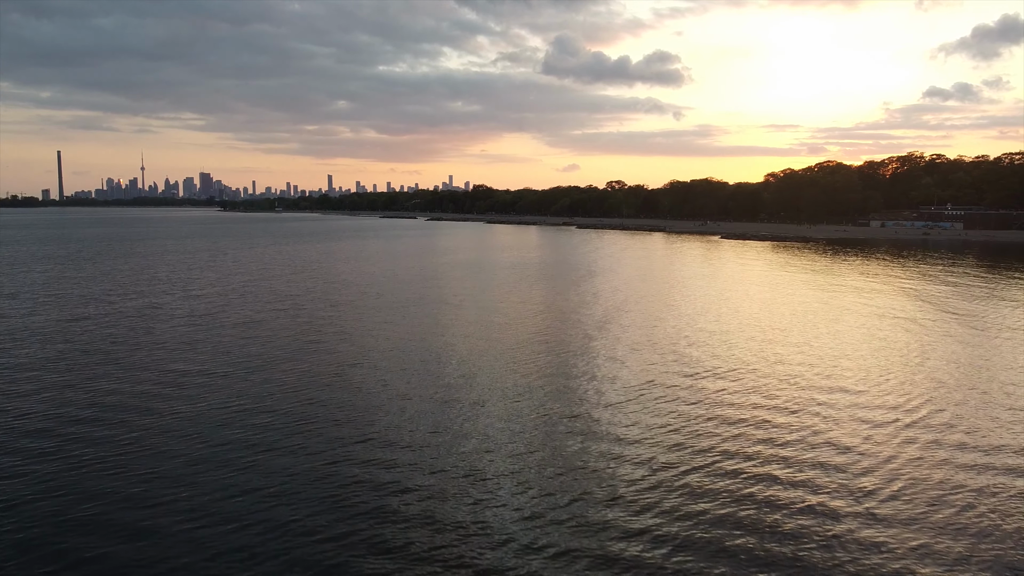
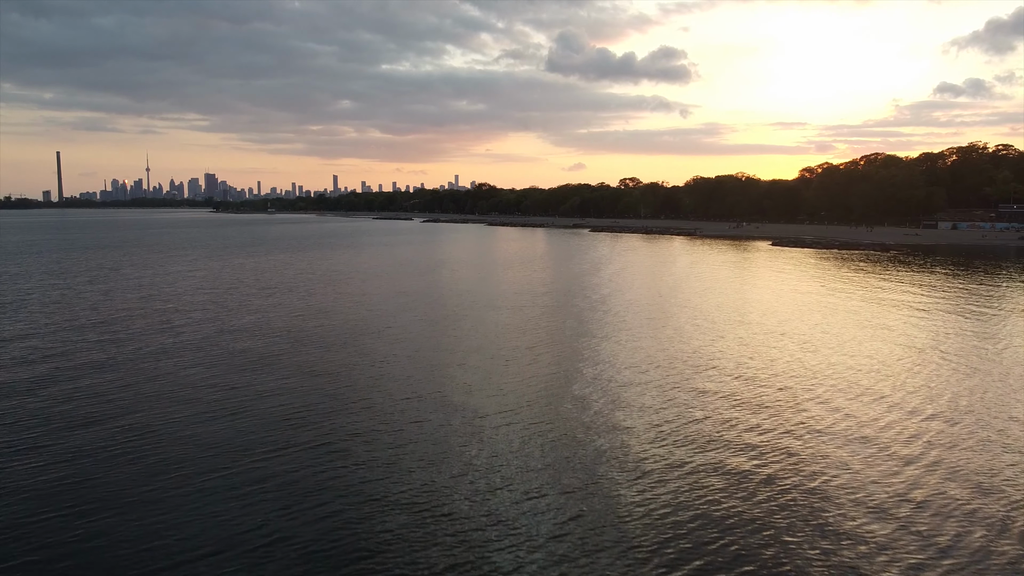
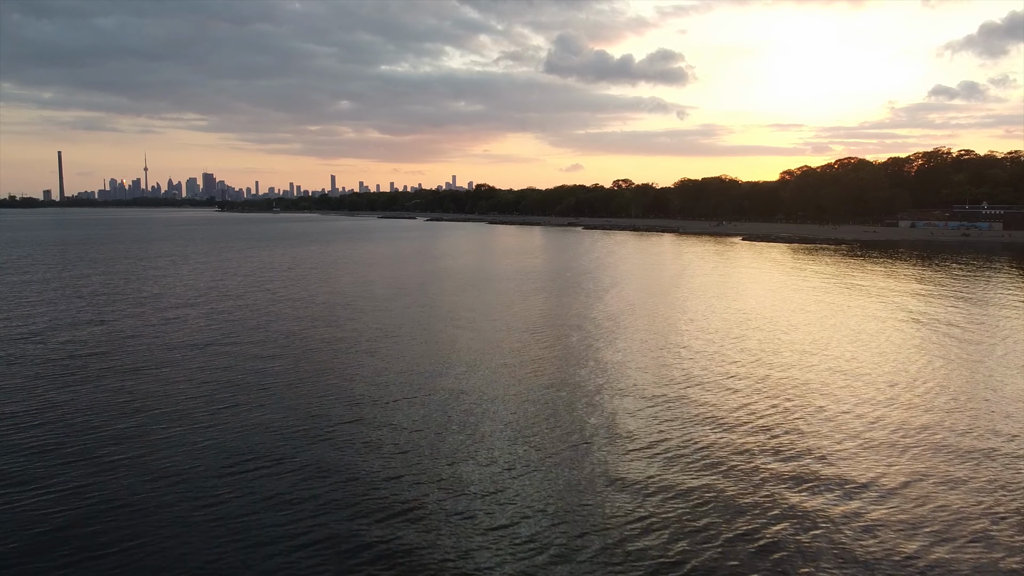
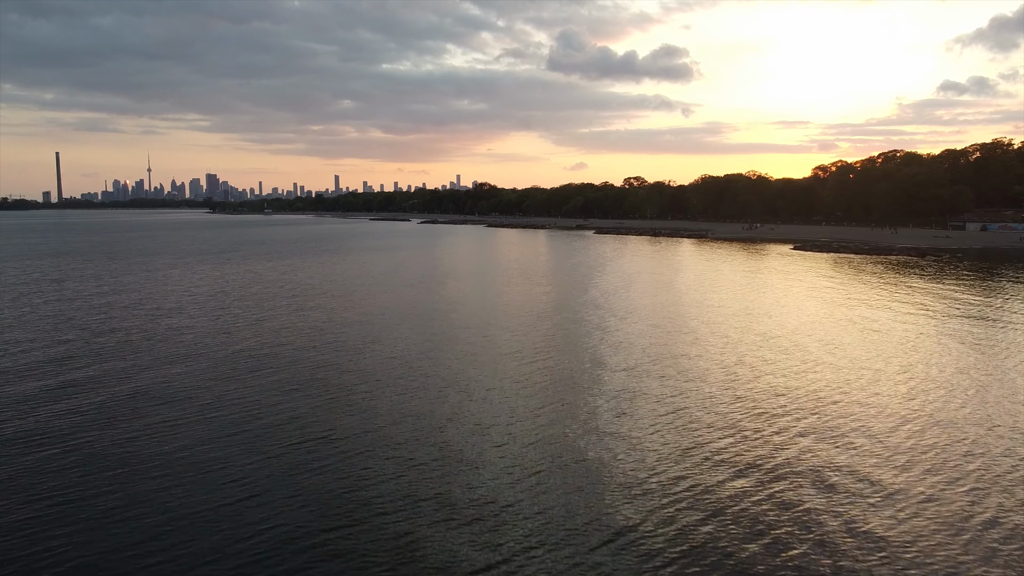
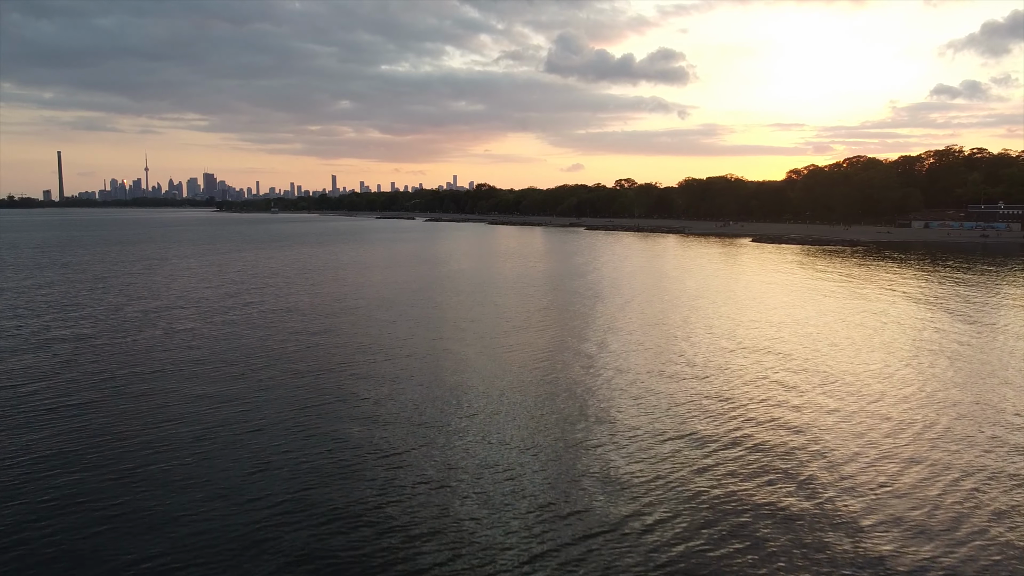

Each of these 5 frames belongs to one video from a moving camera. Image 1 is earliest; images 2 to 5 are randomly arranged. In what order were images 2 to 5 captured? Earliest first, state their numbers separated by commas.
3, 5, 2, 4
